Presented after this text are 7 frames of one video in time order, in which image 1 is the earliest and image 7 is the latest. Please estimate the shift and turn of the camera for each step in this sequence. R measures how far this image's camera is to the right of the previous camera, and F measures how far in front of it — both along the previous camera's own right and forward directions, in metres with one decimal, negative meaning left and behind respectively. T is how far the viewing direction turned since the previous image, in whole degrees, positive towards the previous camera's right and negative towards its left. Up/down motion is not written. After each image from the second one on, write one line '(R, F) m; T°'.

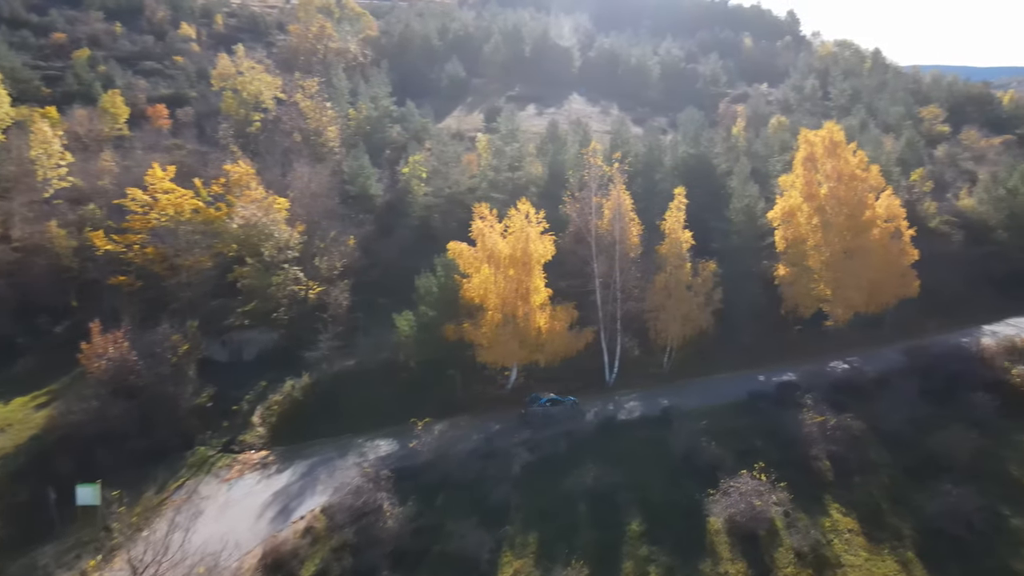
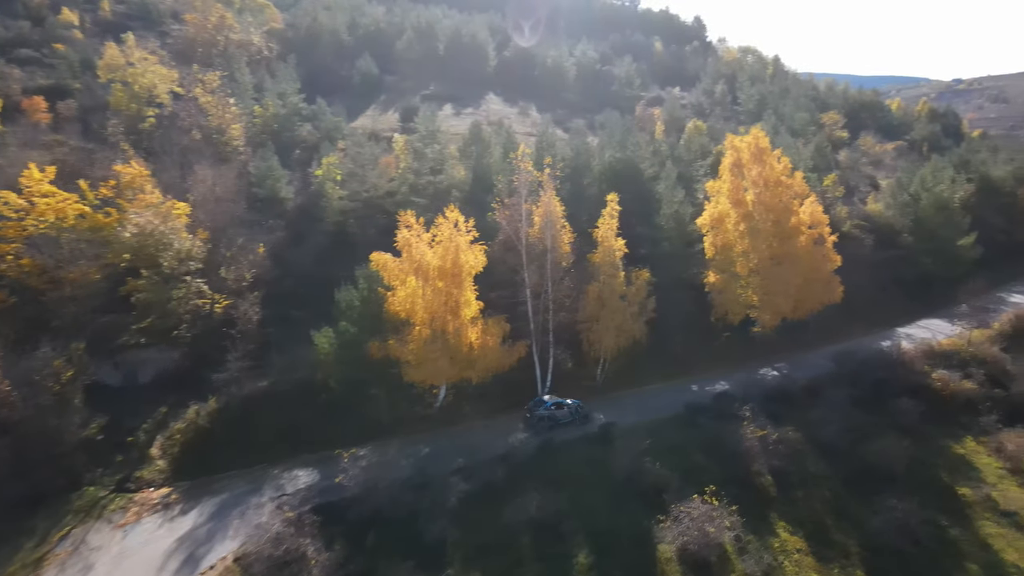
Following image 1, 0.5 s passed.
(-0.6, +1.6) m; +7°
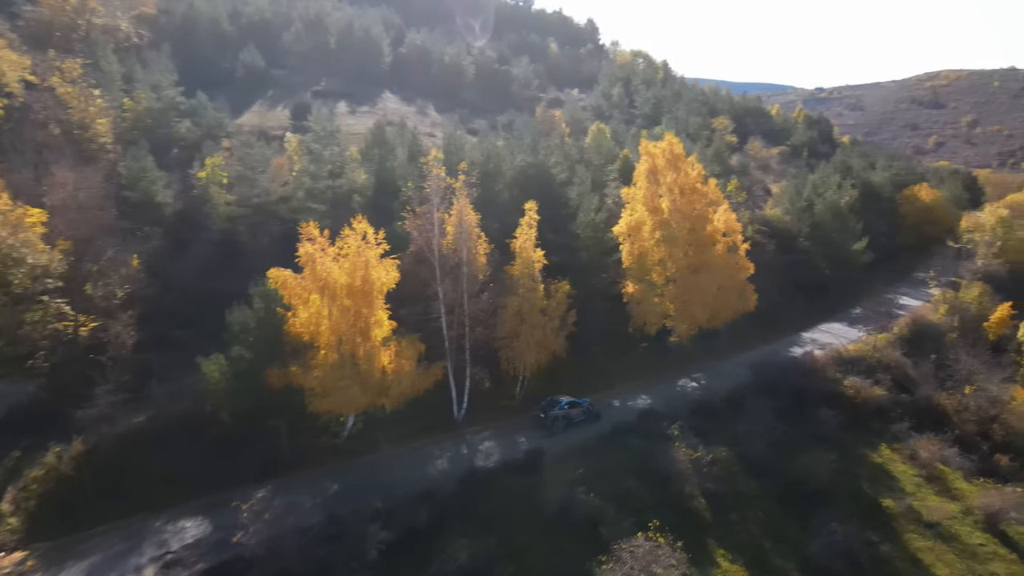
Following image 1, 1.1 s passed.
(-0.8, +2.0) m; +8°
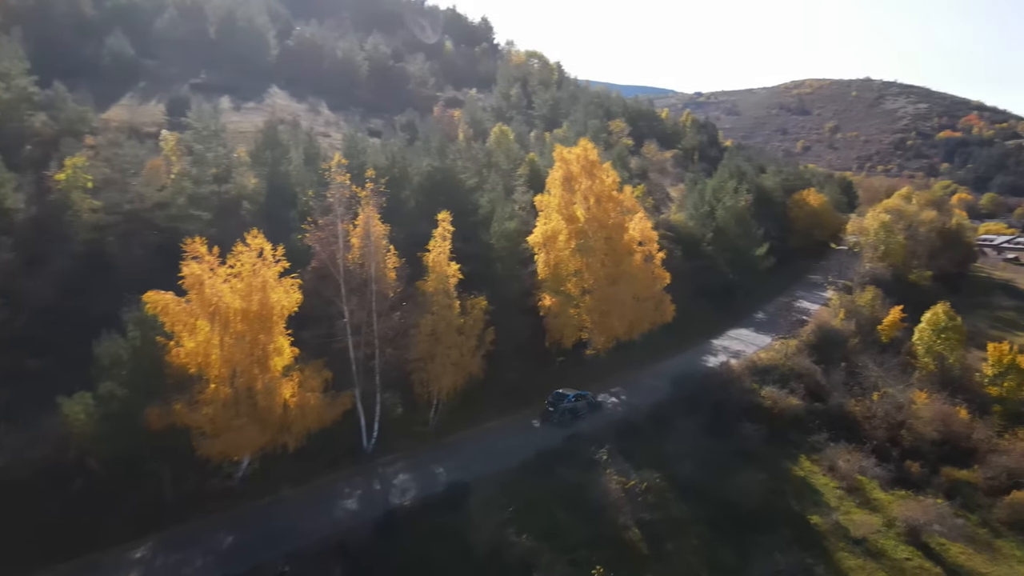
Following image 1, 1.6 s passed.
(-0.7, +1.9) m; +8°
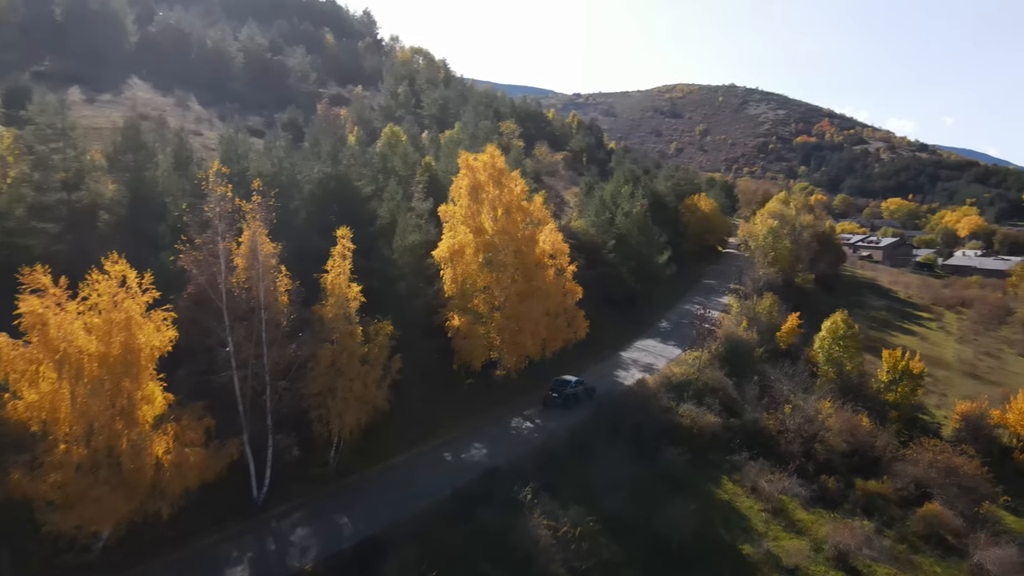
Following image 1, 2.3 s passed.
(-0.8, +2.3) m; +9°
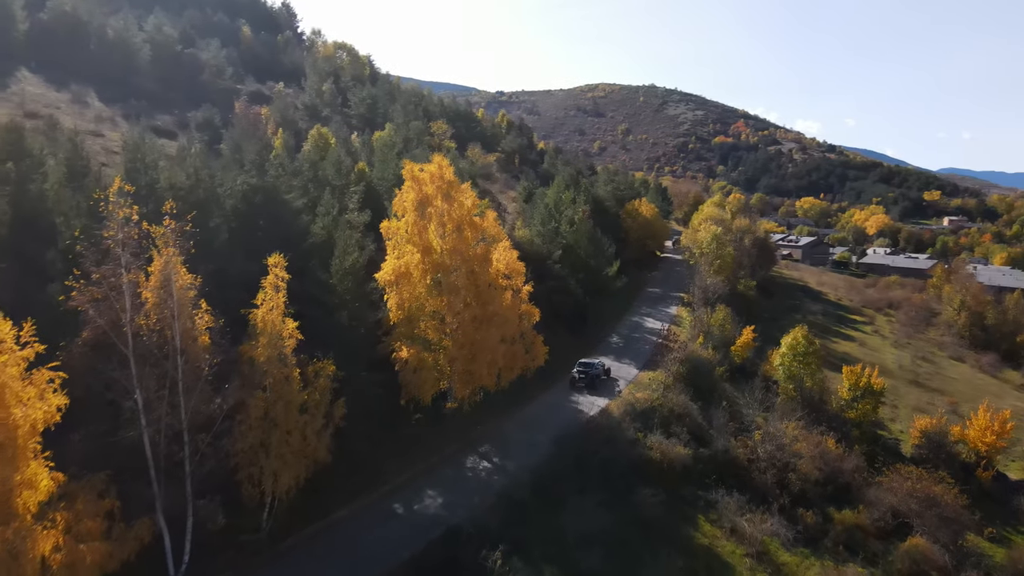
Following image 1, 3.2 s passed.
(-1.0, +2.7) m; +6°
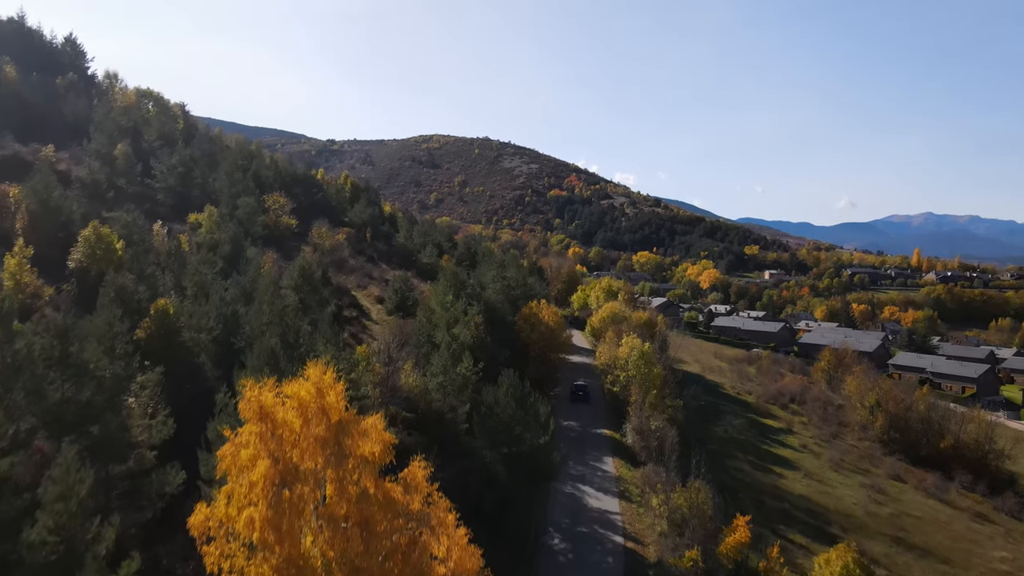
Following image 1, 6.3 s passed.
(-2.1, +12.9) m; +13°
